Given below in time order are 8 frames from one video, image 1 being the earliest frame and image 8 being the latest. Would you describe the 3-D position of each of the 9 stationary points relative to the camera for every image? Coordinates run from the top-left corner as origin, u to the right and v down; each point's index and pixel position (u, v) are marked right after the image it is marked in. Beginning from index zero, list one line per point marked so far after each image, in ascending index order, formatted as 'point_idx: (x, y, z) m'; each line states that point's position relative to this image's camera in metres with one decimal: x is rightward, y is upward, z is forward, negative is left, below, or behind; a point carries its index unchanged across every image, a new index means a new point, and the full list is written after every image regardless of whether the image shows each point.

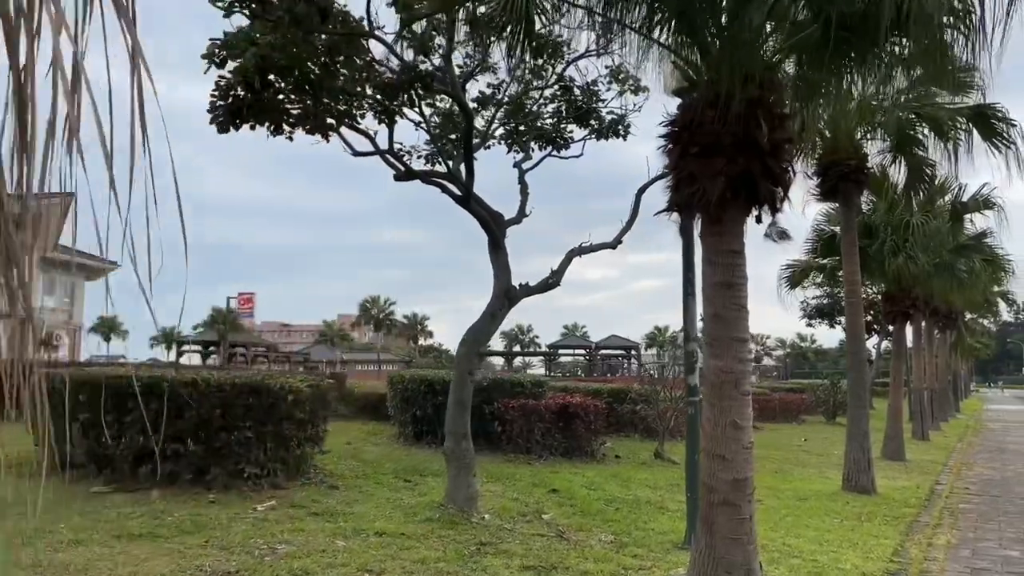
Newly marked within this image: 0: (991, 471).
0: (+9.9, -3.8, +16.0) m
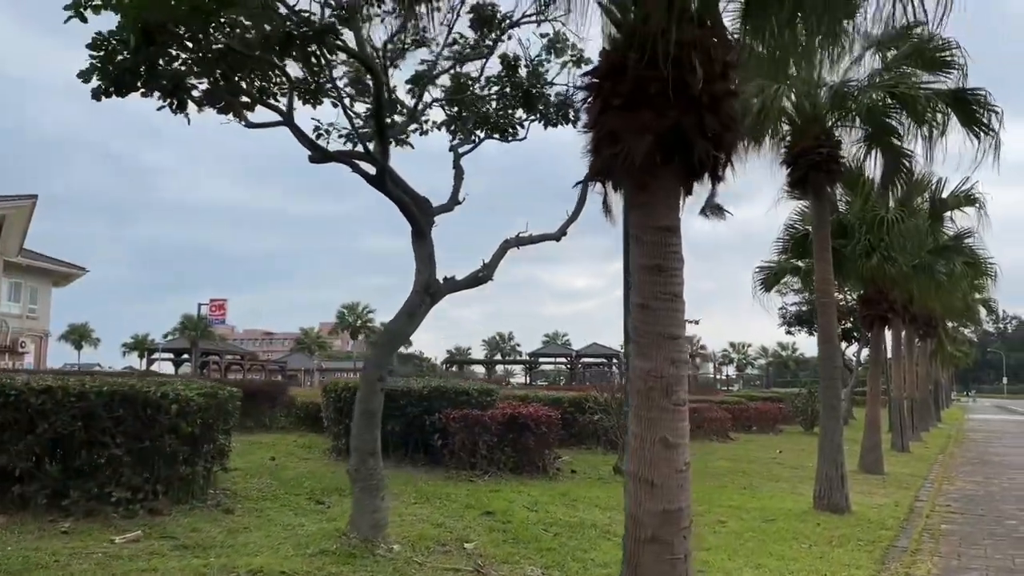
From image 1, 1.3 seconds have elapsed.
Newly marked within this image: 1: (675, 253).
0: (+8.9, -3.8, +15.0) m
1: (+1.0, +0.2, +4.8) m
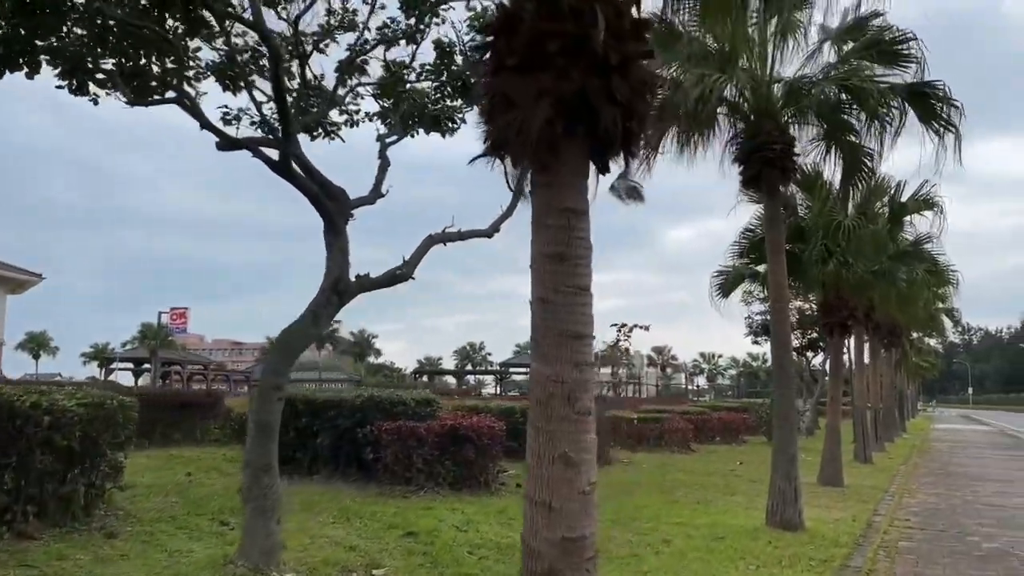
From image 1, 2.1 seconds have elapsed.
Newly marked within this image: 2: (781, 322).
0: (+7.9, -3.9, +14.6) m
1: (+0.4, +0.3, +4.2) m
2: (+3.6, -0.4, +10.5) m
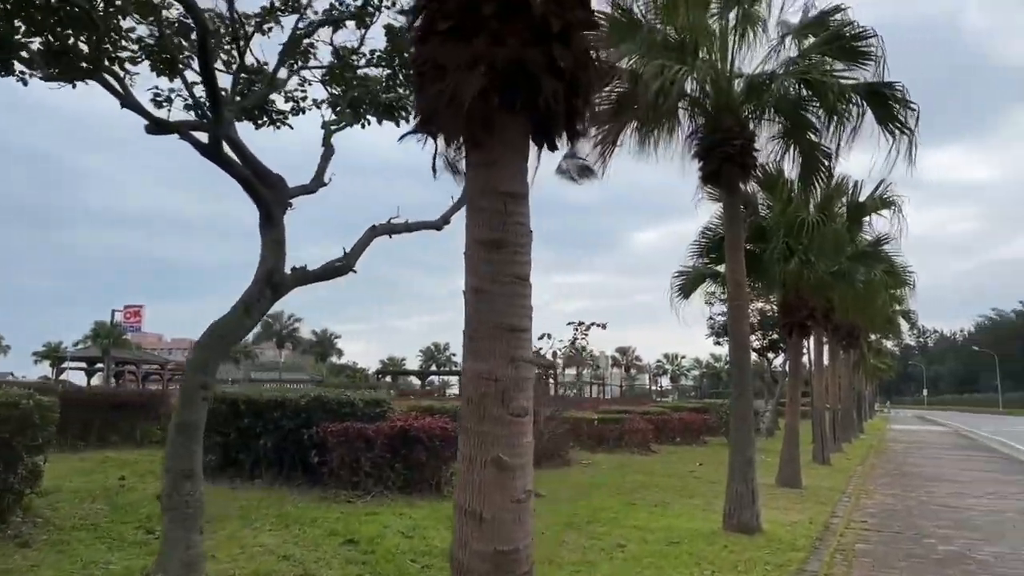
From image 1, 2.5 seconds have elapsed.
0: (+7.1, -3.9, +14.6) m
1: (0.0, +0.3, +3.8) m
2: (+3.0, -0.4, +10.3) m
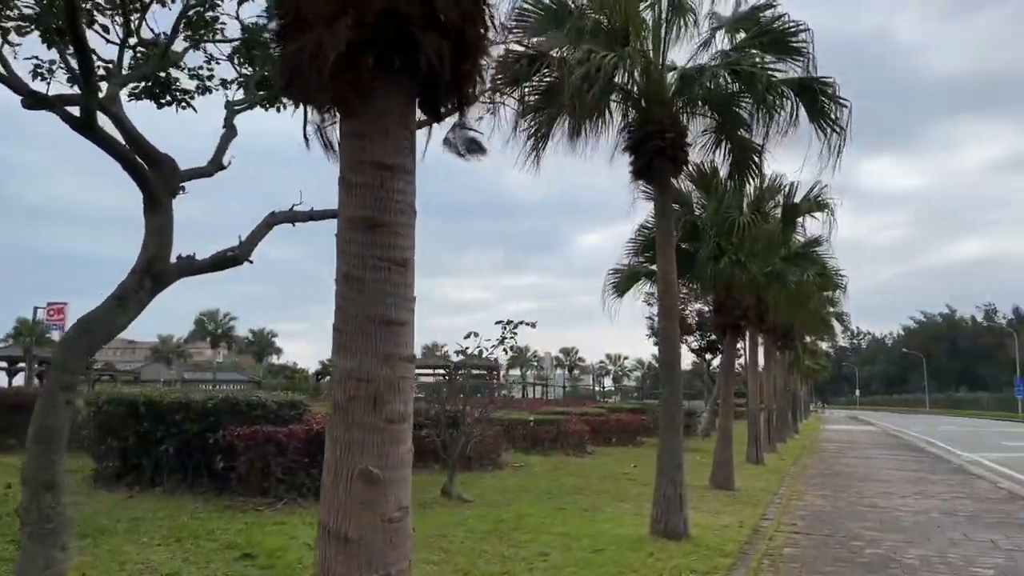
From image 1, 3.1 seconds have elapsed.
0: (+5.8, -4.0, +14.5) m
1: (-0.5, +0.4, +3.4) m
2: (+2.0, -0.4, +10.0) m
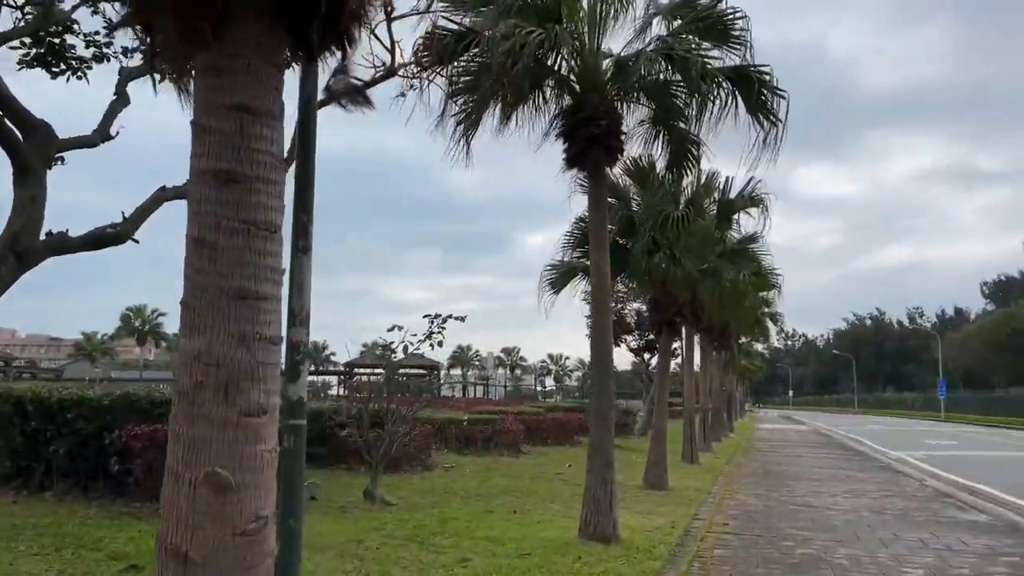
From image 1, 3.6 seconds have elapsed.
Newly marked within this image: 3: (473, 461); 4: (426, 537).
0: (+4.5, -3.9, +14.4) m
1: (-0.9, +0.5, +2.8) m
2: (+1.1, -0.3, +9.6) m
3: (-0.8, -3.8, +17.0) m
4: (-1.0, -2.9, +9.0) m
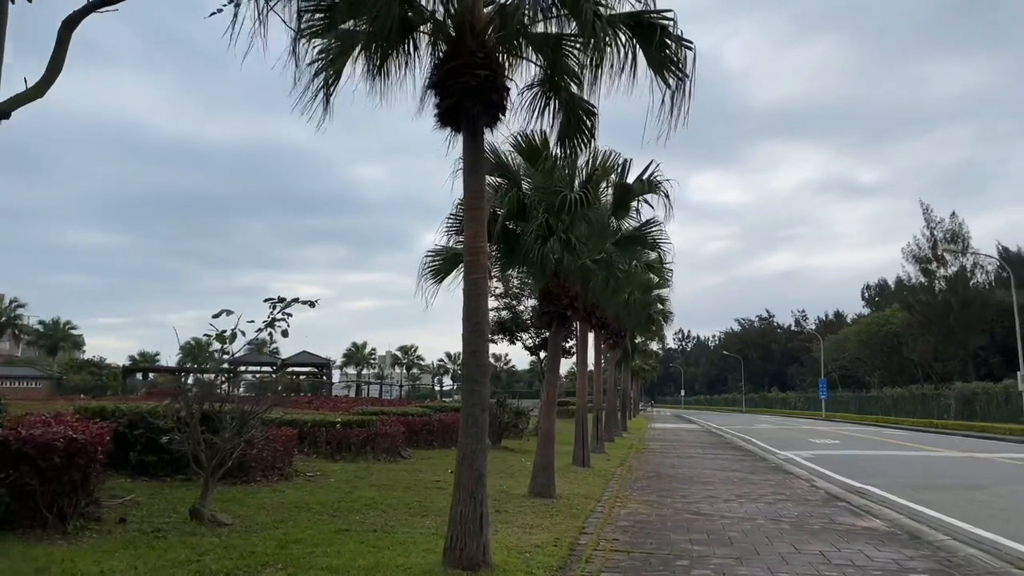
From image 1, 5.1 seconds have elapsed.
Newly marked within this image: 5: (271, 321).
0: (+2.3, -3.8, +13.4) m
1: (-1.5, +0.7, +1.2) m
2: (-0.4, -0.1, +8.1) m
3: (-3.3, -3.5, +15.2) m
4: (-2.4, -2.6, +7.3) m
5: (-2.7, -0.4, +8.8) m
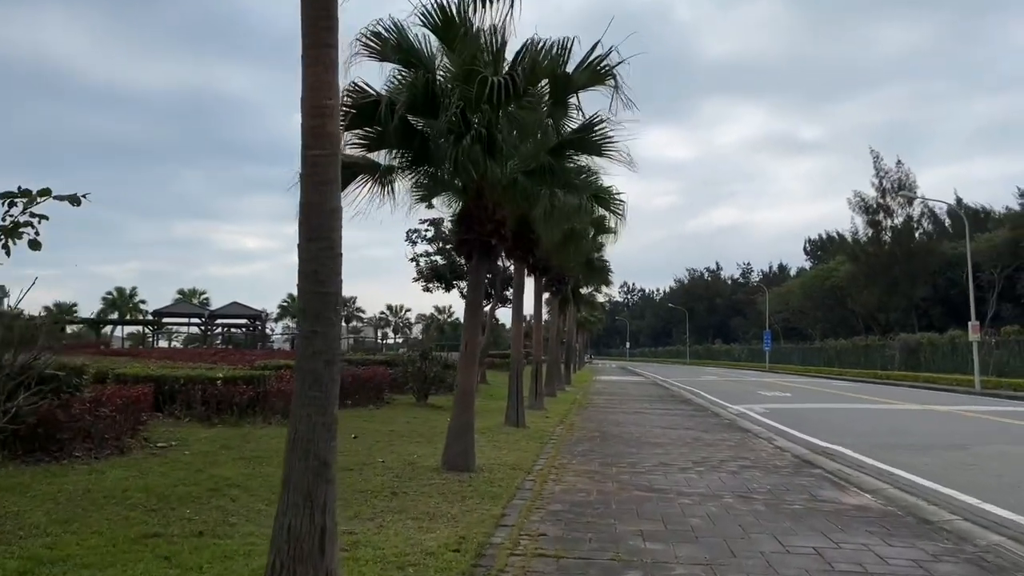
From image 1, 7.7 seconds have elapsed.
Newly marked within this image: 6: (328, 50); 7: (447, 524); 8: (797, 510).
0: (+1.0, -2.7, +10.8) m
1: (-1.9, +1.1, -1.8) m
2: (-1.3, +0.7, +5.2) m
3: (-4.7, -2.3, +12.3) m
4: (-3.3, -1.9, +4.4) m
5: (-3.7, +0.4, +5.7) m
6: (-1.3, +1.6, +5.4) m
7: (-0.6, -2.3, +7.7) m
8: (+3.3, -2.6, +9.1) m
